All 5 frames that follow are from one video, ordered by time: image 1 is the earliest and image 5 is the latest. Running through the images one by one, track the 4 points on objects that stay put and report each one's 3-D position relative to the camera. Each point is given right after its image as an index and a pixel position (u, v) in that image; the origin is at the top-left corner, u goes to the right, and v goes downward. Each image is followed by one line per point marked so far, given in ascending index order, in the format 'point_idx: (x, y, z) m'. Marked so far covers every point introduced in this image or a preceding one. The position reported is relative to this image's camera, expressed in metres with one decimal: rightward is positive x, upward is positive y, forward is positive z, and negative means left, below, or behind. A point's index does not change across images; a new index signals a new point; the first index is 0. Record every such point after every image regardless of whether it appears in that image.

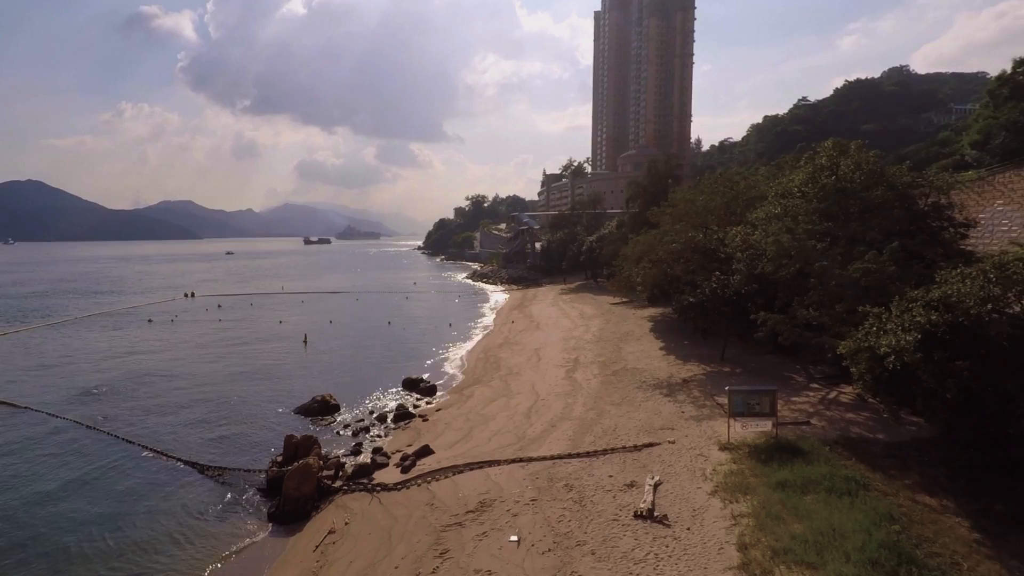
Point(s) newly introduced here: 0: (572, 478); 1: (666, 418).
0: (+1.3, -4.2, +13.1) m
1: (+4.2, -3.5, +16.3) m
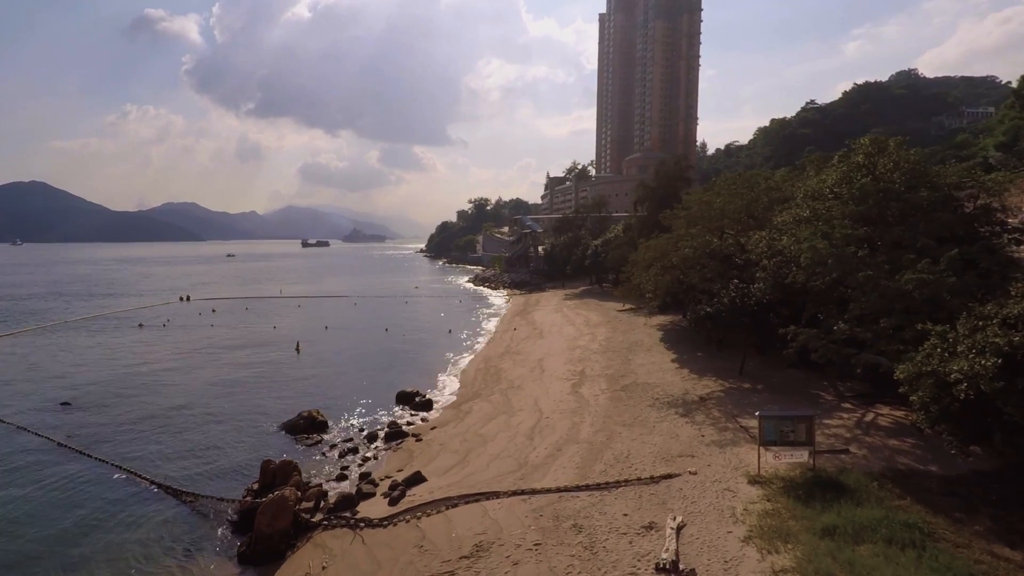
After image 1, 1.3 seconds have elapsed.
0: (+1.3, -4.4, +11.5) m
1: (+4.3, -3.8, +14.7) m
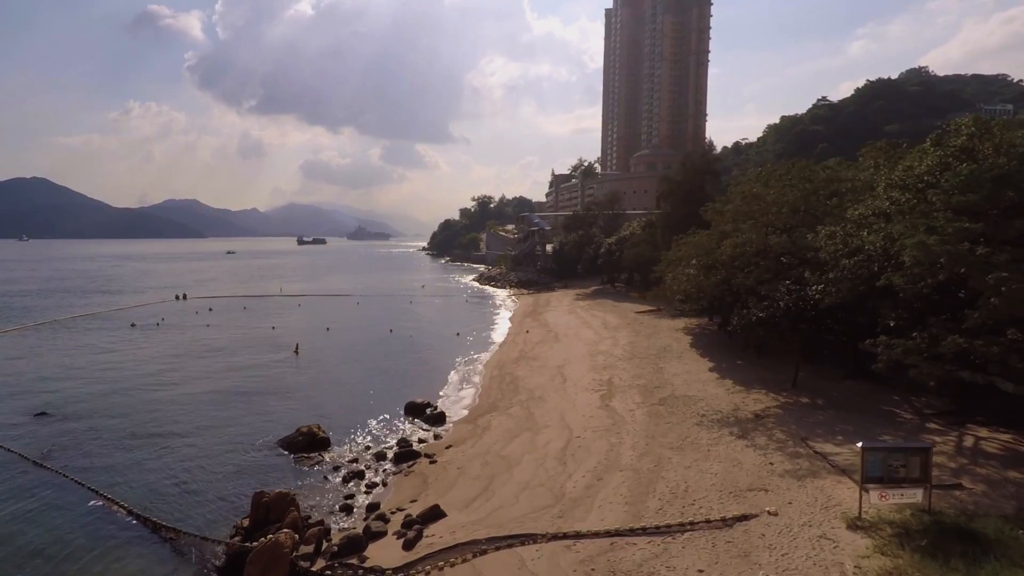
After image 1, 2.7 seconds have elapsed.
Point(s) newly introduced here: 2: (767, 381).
0: (+2.1, -4.5, +9.3) m
1: (+5.0, -3.9, +12.5) m
2: (+8.1, -3.0, +19.1) m
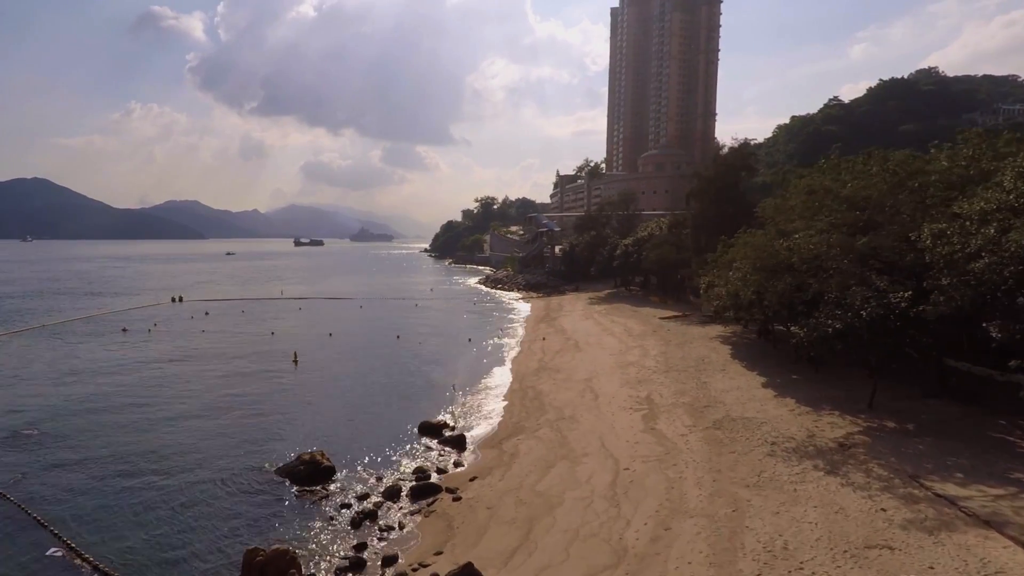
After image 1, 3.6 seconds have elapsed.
0: (+2.9, -4.6, +6.9) m
1: (+5.9, -4.0, +10.0) m
2: (+9.0, -3.1, +16.7) m
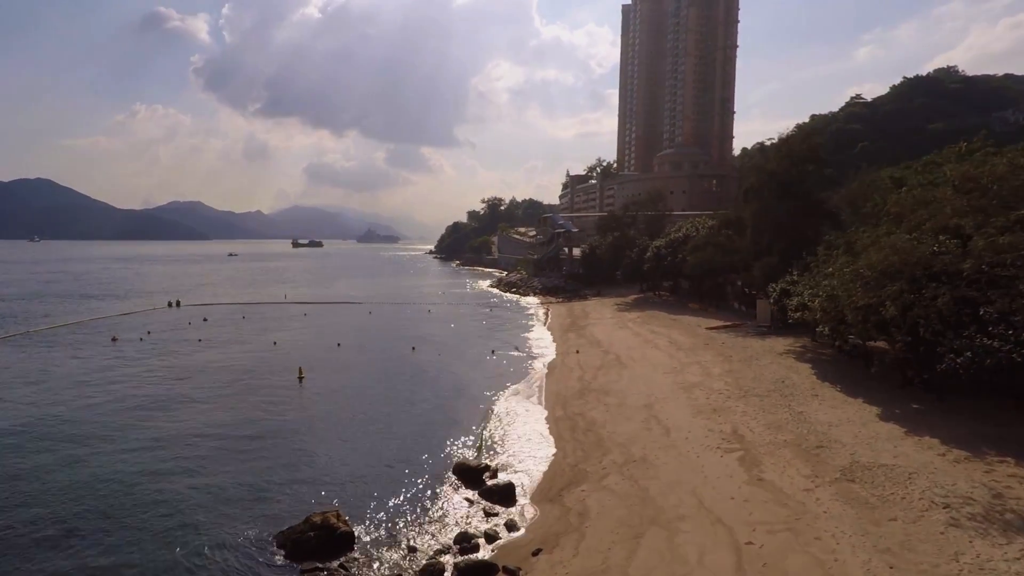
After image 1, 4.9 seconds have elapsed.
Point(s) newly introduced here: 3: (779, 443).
0: (+4.4, -4.8, +3.2) m
1: (+7.3, -4.3, +6.4) m
2: (+10.5, -3.4, +13.0) m
3: (+6.6, -3.9, +14.8) m
